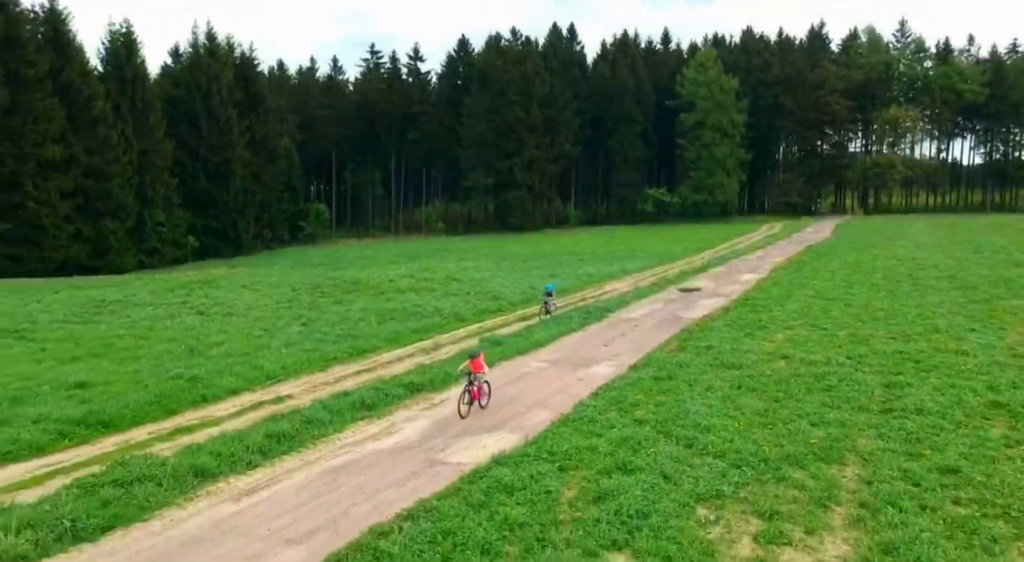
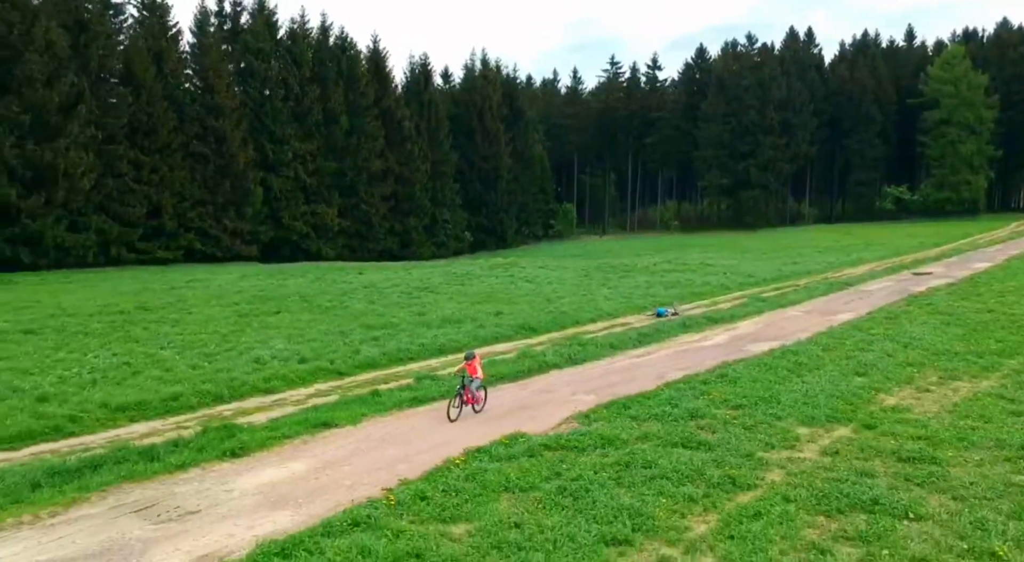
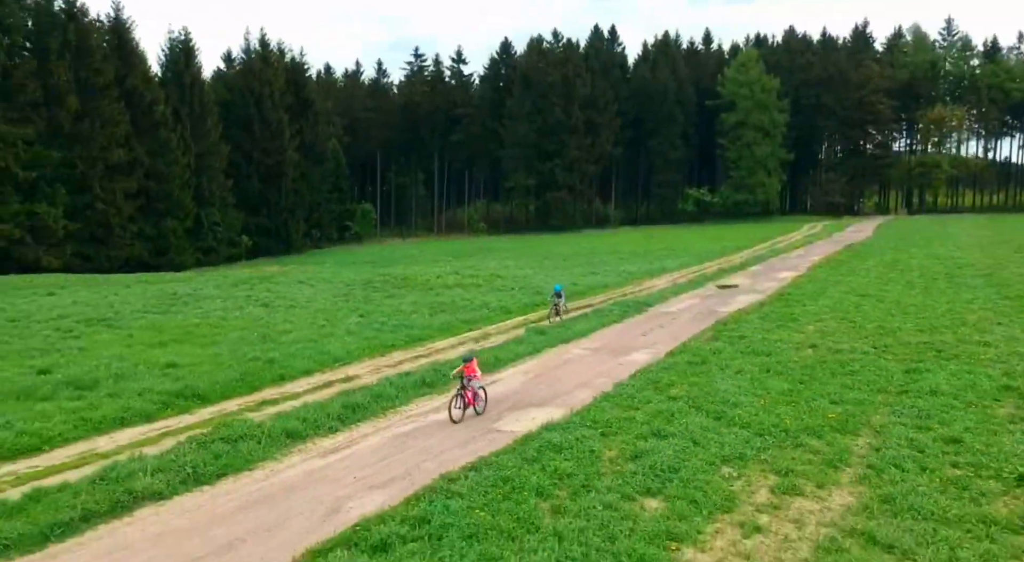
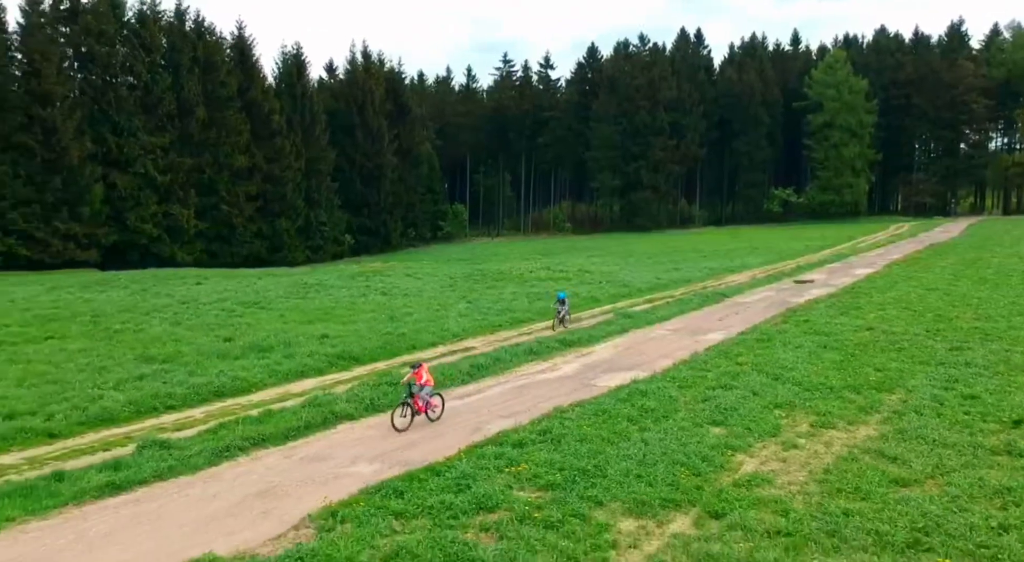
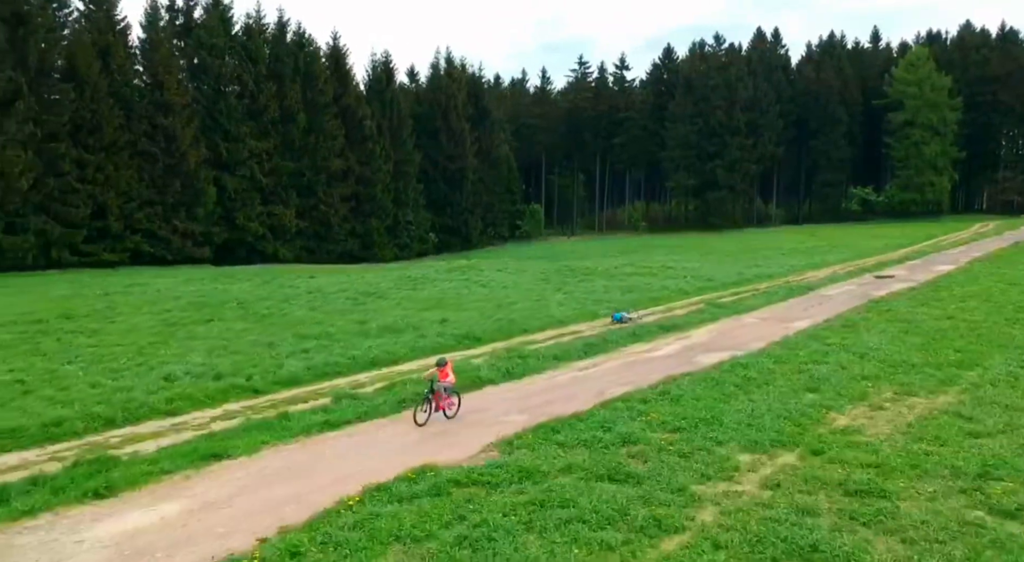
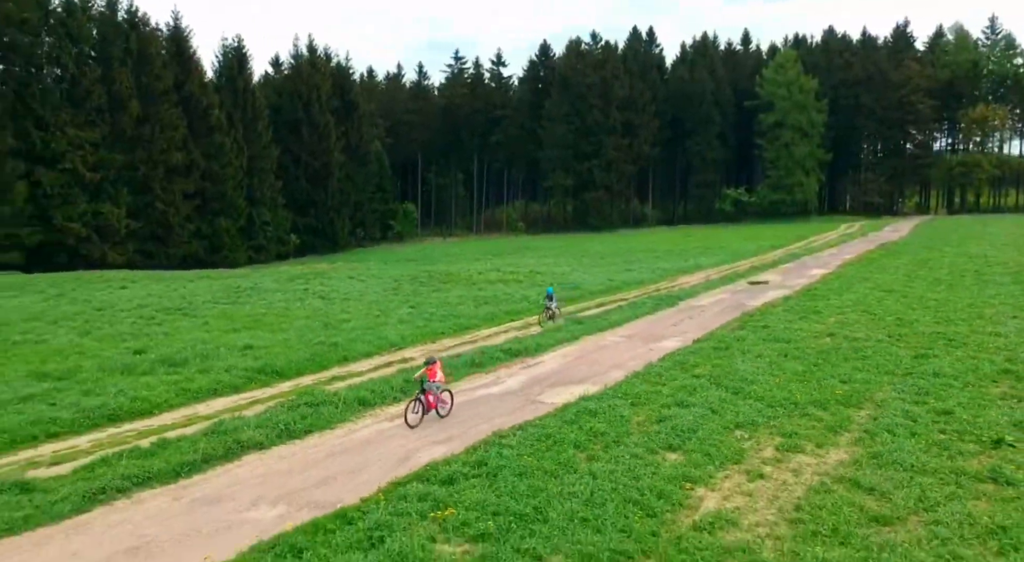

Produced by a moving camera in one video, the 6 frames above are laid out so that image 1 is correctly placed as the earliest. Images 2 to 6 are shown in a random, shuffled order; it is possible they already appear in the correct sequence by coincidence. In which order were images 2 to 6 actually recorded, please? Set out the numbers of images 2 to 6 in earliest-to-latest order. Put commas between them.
3, 6, 4, 5, 2
